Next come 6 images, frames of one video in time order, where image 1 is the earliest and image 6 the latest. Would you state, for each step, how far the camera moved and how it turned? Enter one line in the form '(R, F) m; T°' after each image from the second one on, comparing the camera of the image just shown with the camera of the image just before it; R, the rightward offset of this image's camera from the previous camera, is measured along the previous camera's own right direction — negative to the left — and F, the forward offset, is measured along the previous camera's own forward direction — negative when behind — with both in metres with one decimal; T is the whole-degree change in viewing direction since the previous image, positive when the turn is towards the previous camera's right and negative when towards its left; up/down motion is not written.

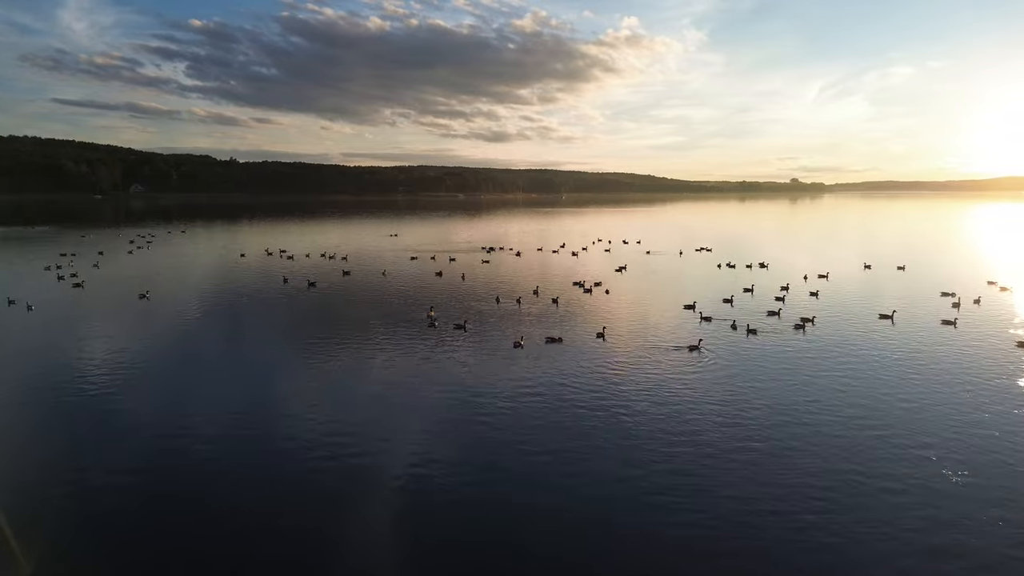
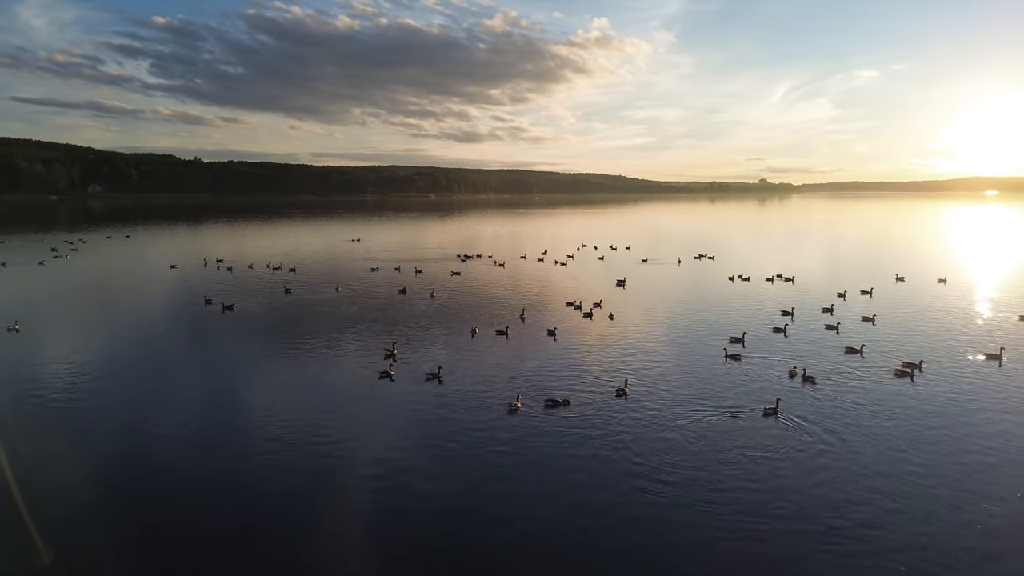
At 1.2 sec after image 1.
(-0.2, +0.1) m; +2°
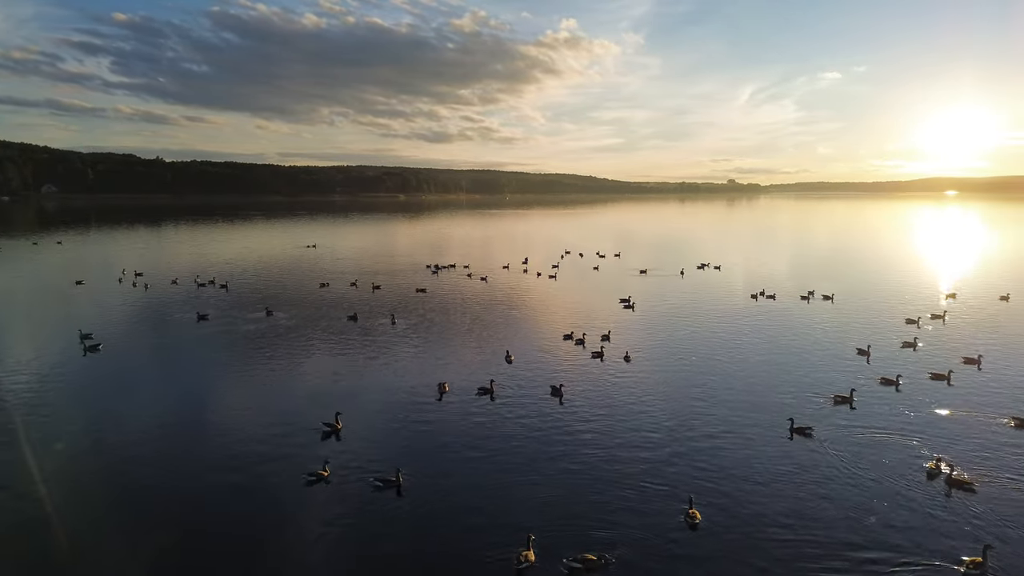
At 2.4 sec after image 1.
(-0.1, +0.7) m; +3°
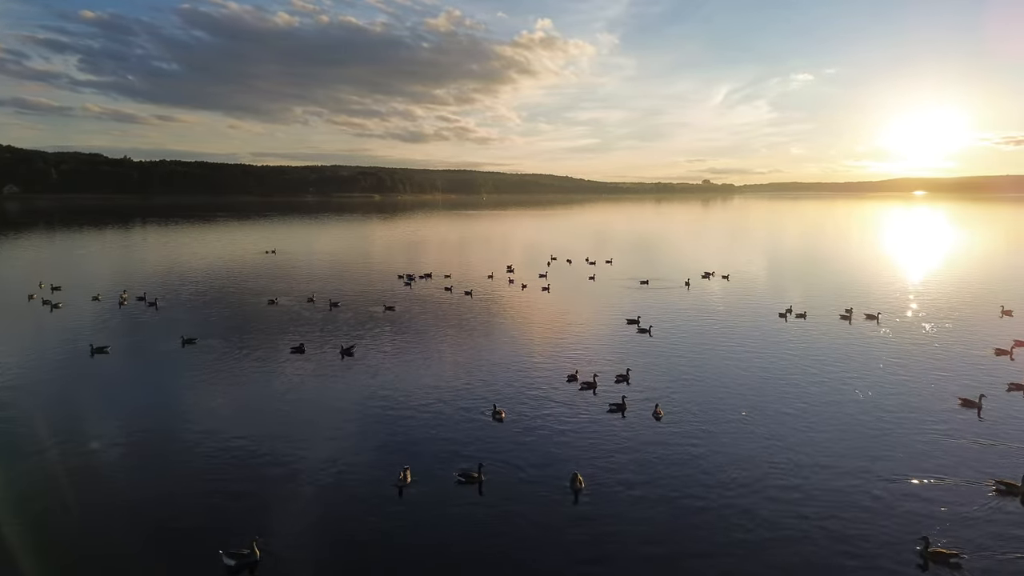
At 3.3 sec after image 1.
(-0.4, -0.5) m; +2°
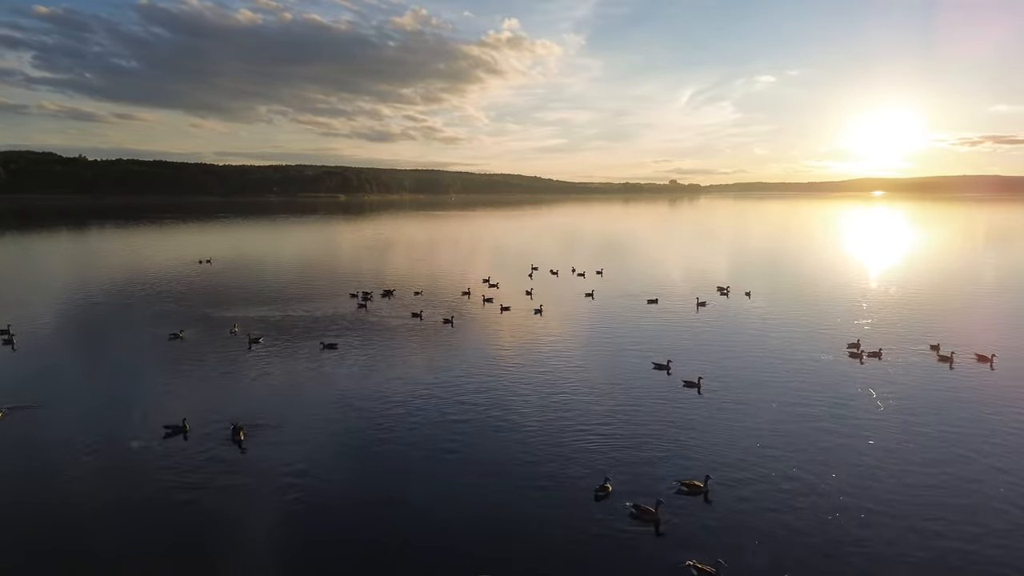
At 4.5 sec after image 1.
(-0.2, +0.2) m; +3°
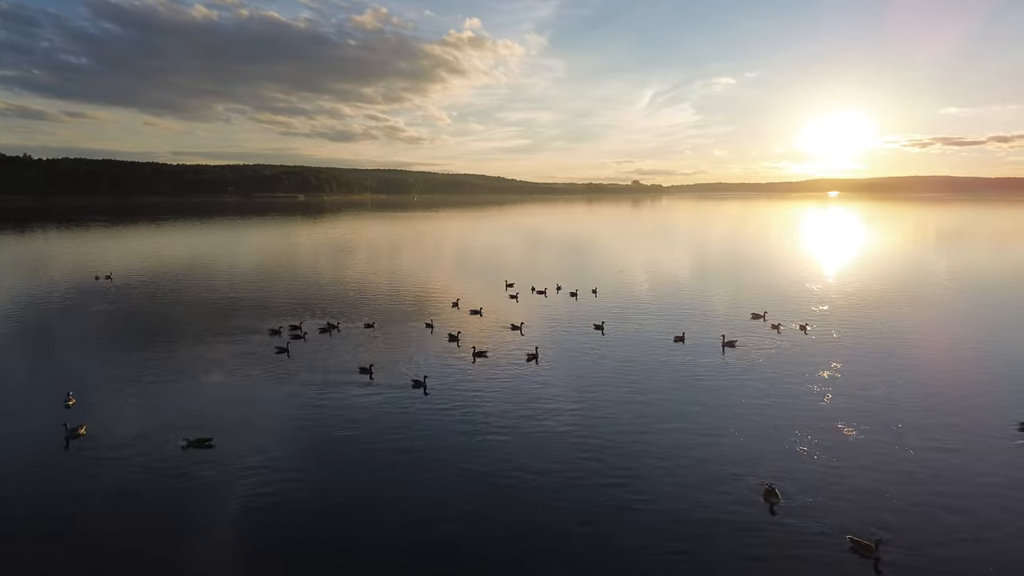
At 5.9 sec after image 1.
(-0.3, 0.0) m; +3°
